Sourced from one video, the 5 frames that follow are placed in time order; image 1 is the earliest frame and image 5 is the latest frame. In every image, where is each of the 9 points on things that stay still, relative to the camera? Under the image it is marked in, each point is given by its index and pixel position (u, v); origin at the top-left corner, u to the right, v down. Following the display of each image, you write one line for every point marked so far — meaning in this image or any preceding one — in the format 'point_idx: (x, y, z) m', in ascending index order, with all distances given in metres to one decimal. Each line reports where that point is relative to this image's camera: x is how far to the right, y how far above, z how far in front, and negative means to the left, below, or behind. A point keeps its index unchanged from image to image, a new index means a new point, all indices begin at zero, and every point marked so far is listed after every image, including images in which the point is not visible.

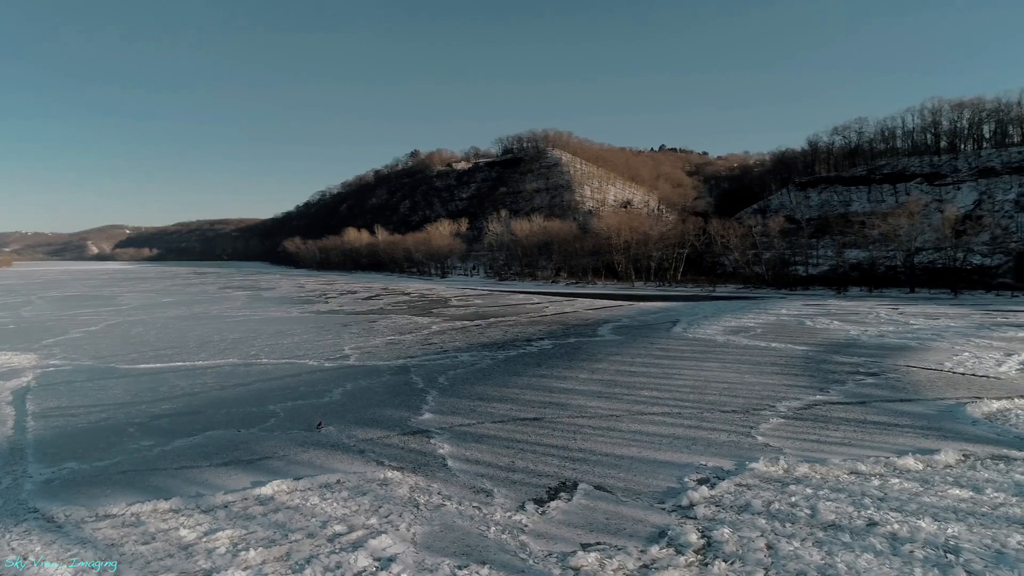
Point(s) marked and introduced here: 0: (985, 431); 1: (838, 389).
0: (+5.8, -1.7, +8.7) m
1: (+5.2, -1.6, +11.2) m
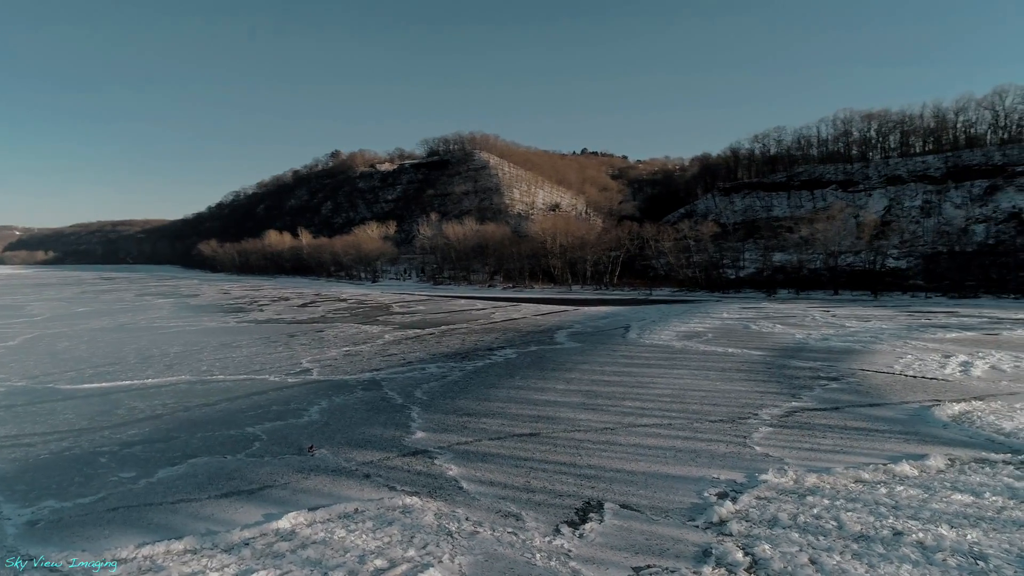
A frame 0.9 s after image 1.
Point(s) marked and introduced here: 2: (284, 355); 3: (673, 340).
0: (+5.8, -1.9, +9.3) m
1: (+4.9, -1.8, +11.8) m
2: (-5.7, -1.7, +17.8) m
3: (+4.2, -1.4, +18.8) m
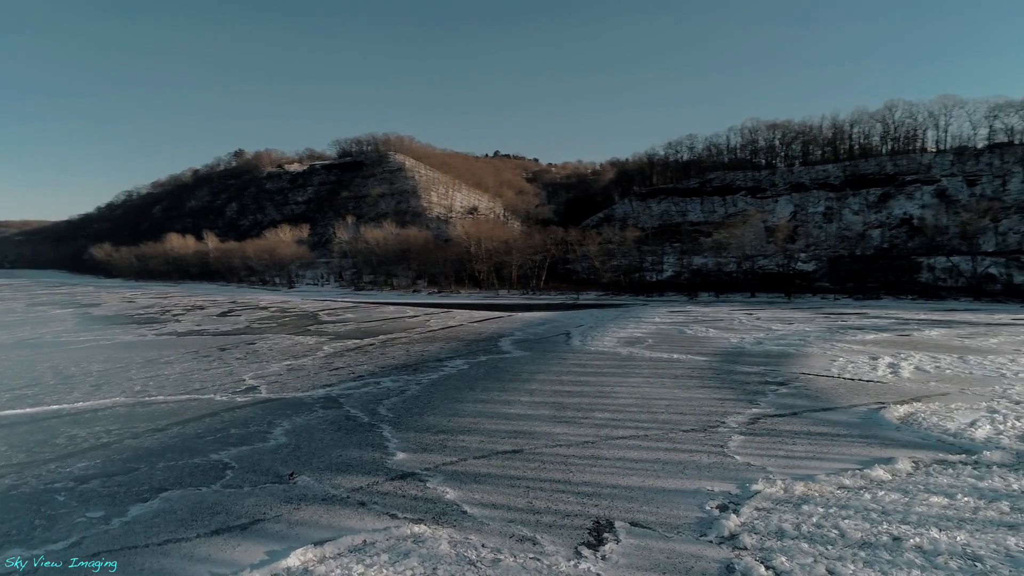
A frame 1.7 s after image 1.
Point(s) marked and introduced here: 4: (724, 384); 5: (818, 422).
0: (+5.6, -2.1, +10.0) m
1: (+4.4, -1.9, +12.3) m
2: (-6.9, -2.0, +16.9) m
3: (+2.8, -1.6, +19.2) m
4: (+4.1, -1.9, +13.9) m
5: (+4.6, -2.0, +10.8) m
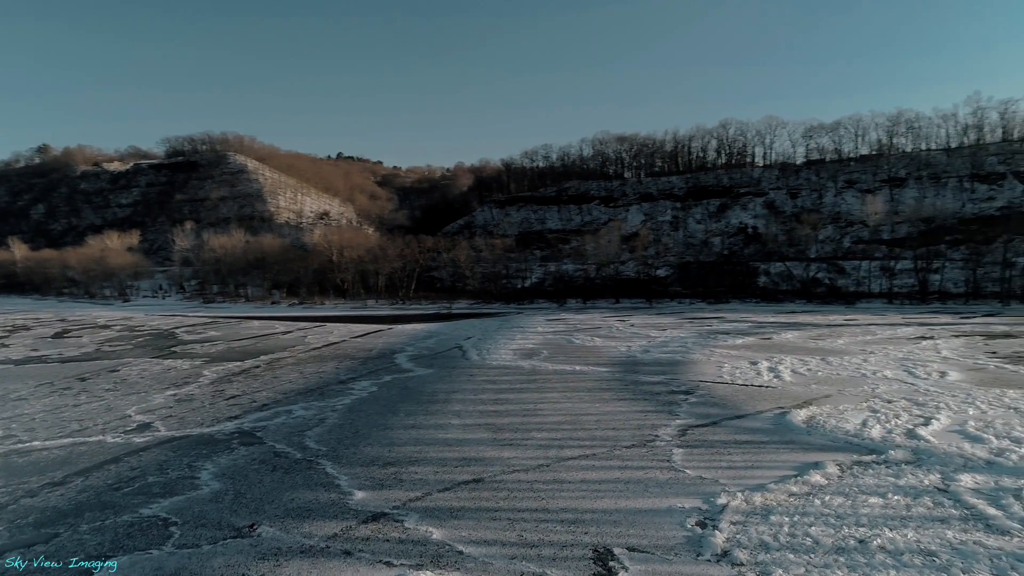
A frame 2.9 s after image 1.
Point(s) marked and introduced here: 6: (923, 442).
0: (+4.9, -2.4, +11.2) m
1: (+3.1, -2.3, +13.2) m
2: (-8.8, -2.5, +15.2) m
3: (+0.1, -2.0, +19.5) m
4: (+2.5, -2.2, +14.6) m
5: (+3.7, -2.4, +11.8) m
6: (+6.2, -2.3, +10.8) m
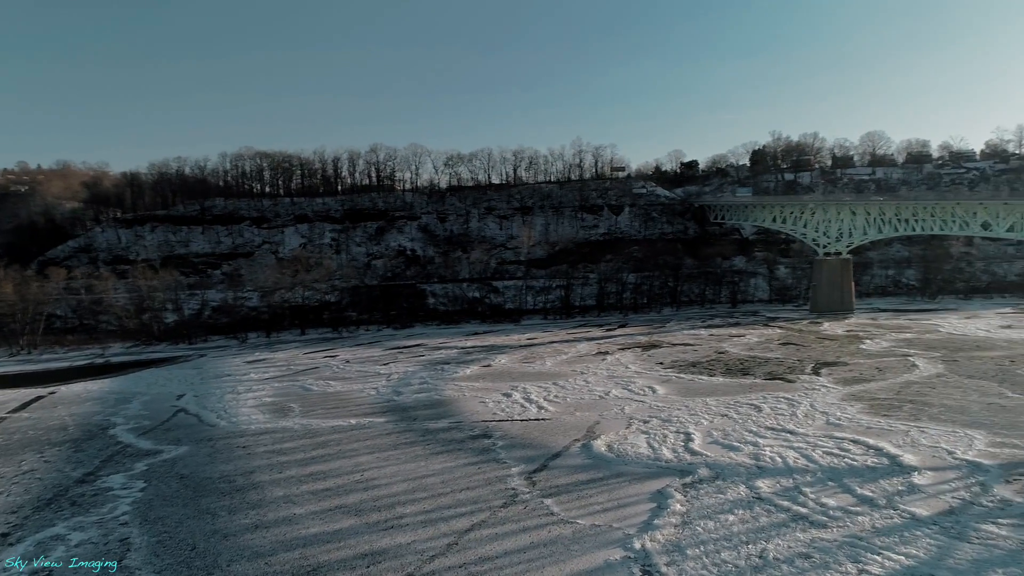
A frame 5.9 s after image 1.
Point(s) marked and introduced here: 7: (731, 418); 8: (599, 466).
0: (+2.3, -3.3, +13.5) m
1: (-0.2, -3.4, +14.3) m
2: (-11.4, -4.2, +9.7) m
3: (-6.1, -3.3, +18.1) m
4: (-1.4, -3.4, +15.2) m
5: (+1.1, -3.4, +13.3) m
6: (+3.7, -3.3, +13.8) m
7: (+5.1, -3.0, +16.7) m
8: (+1.6, -3.4, +13.6) m
